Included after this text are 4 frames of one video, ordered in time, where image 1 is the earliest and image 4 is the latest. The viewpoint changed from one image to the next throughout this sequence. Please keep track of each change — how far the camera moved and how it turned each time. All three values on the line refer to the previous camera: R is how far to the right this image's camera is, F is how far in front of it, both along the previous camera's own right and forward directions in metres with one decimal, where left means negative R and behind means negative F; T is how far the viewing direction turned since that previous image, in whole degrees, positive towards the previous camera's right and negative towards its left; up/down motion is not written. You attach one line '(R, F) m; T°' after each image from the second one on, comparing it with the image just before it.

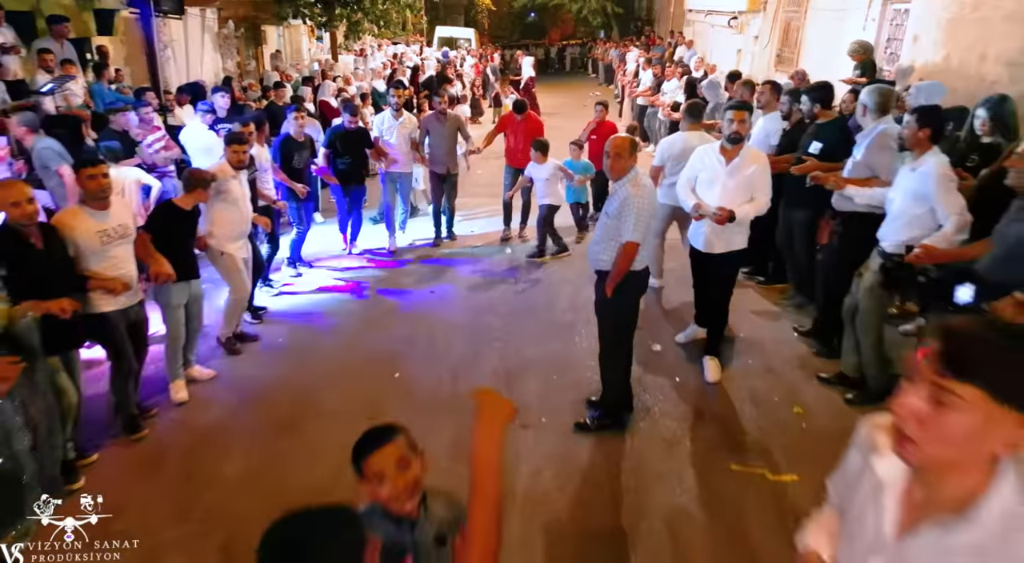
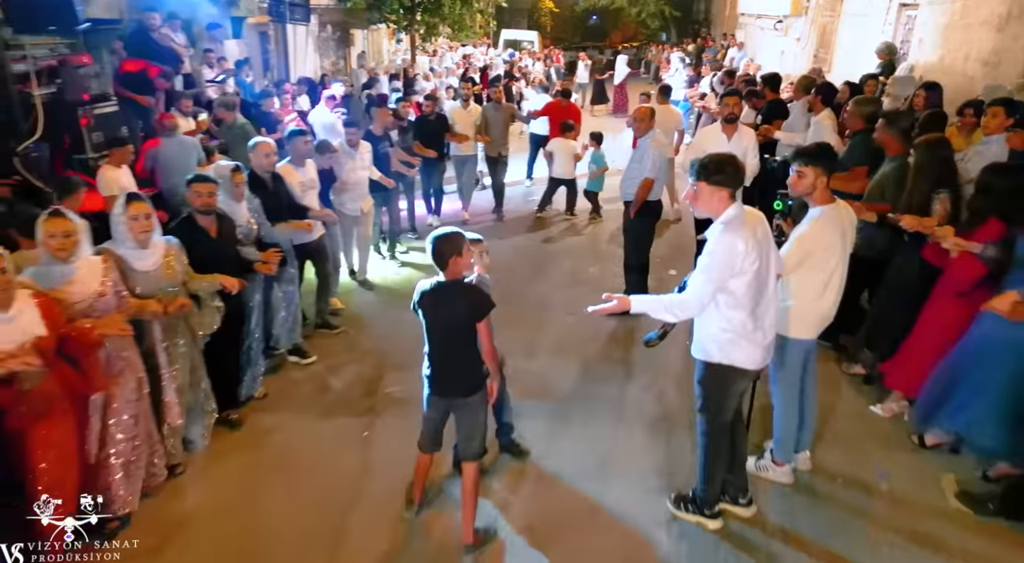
(0.0, -1.4) m; -5°
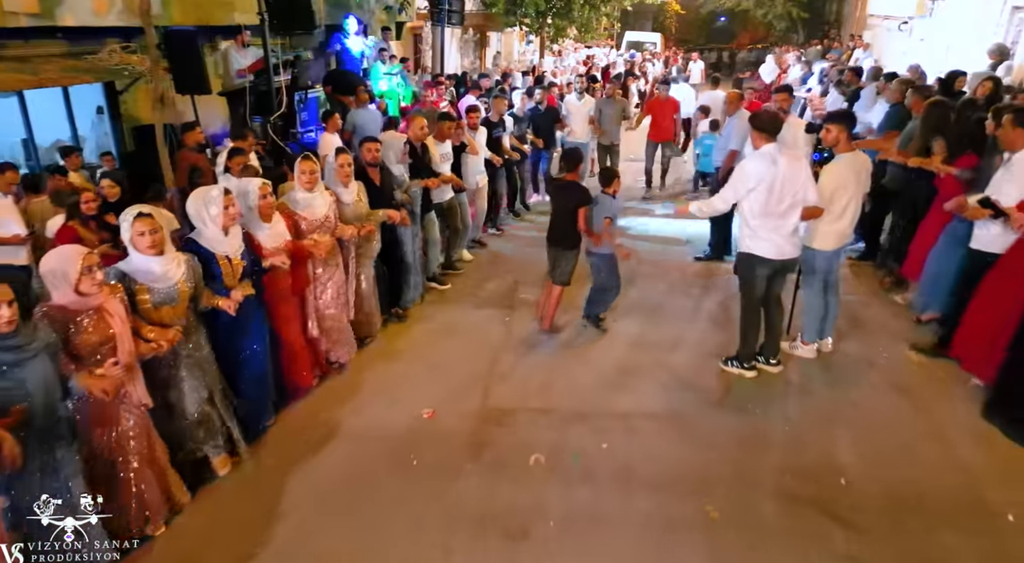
(0.0, -1.4) m; -10°
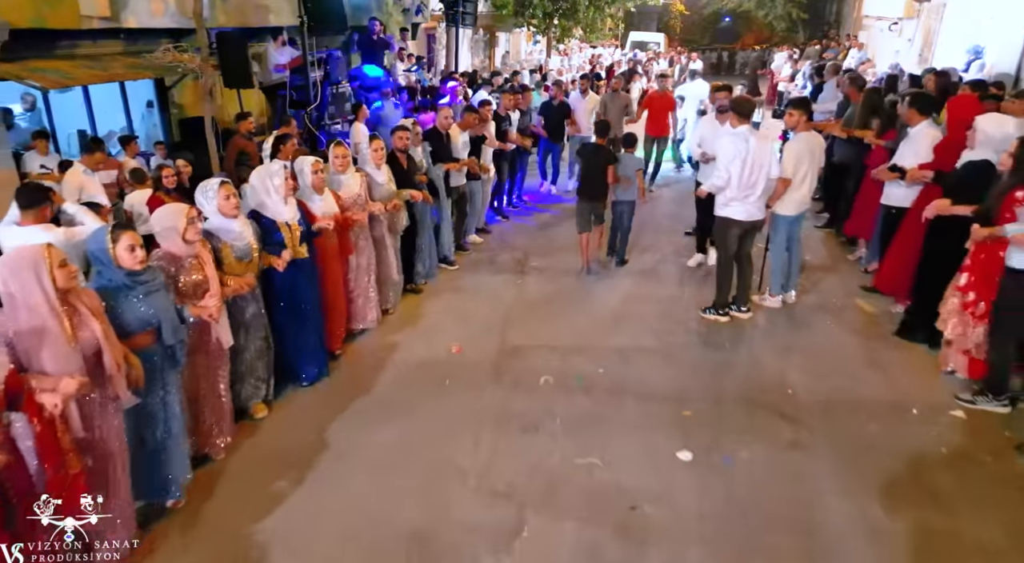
(-0.1, -0.8) m; 0°
